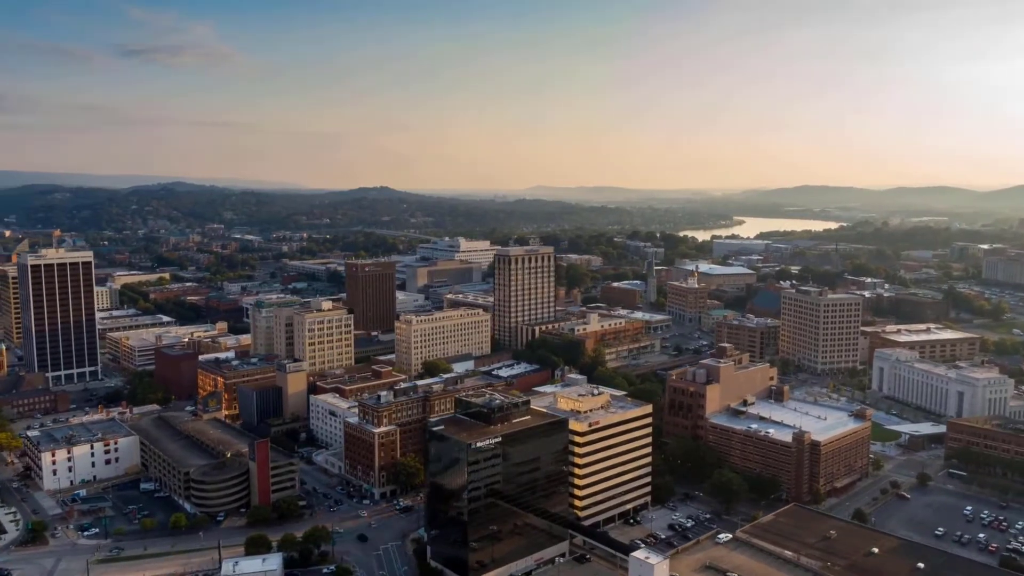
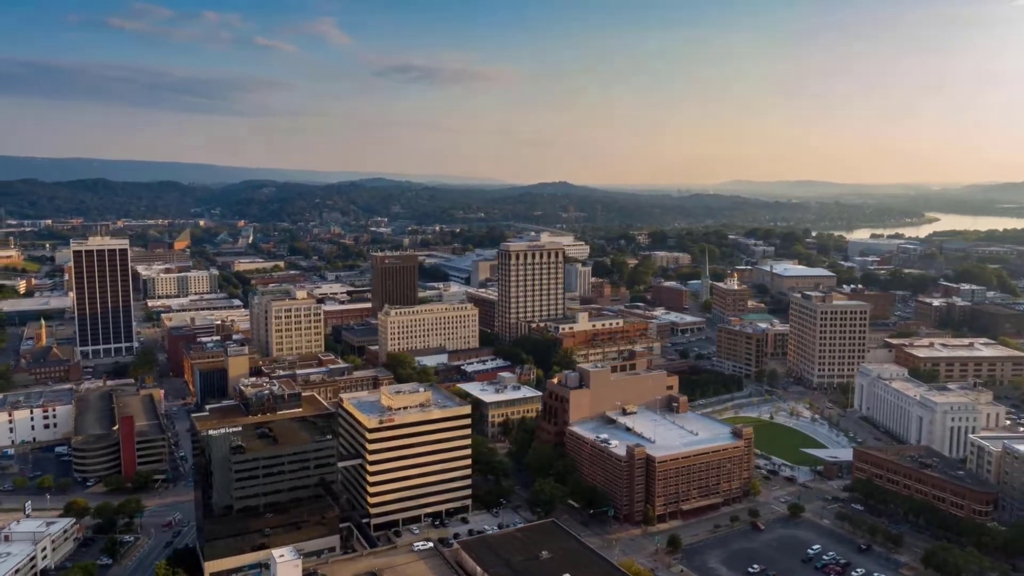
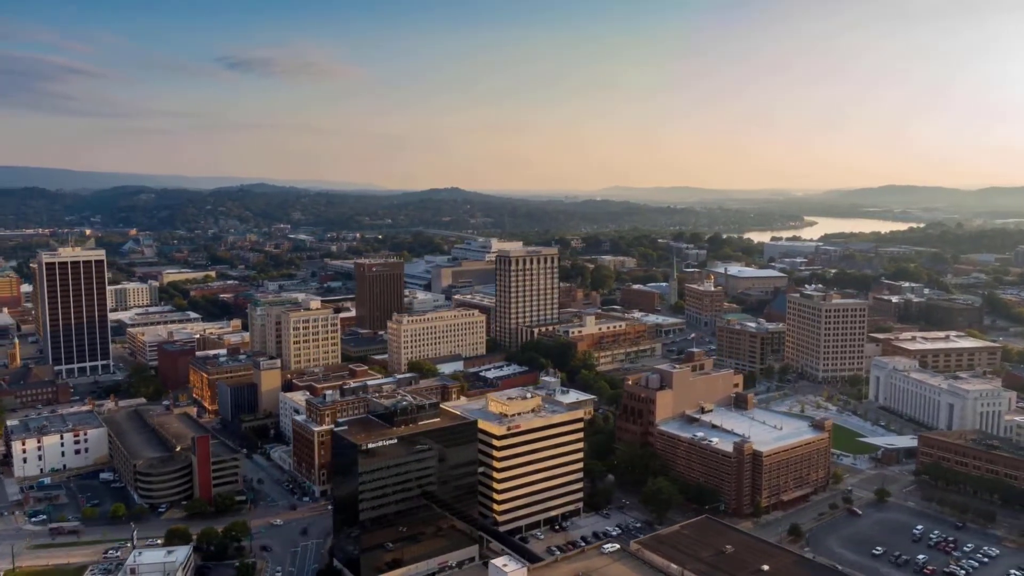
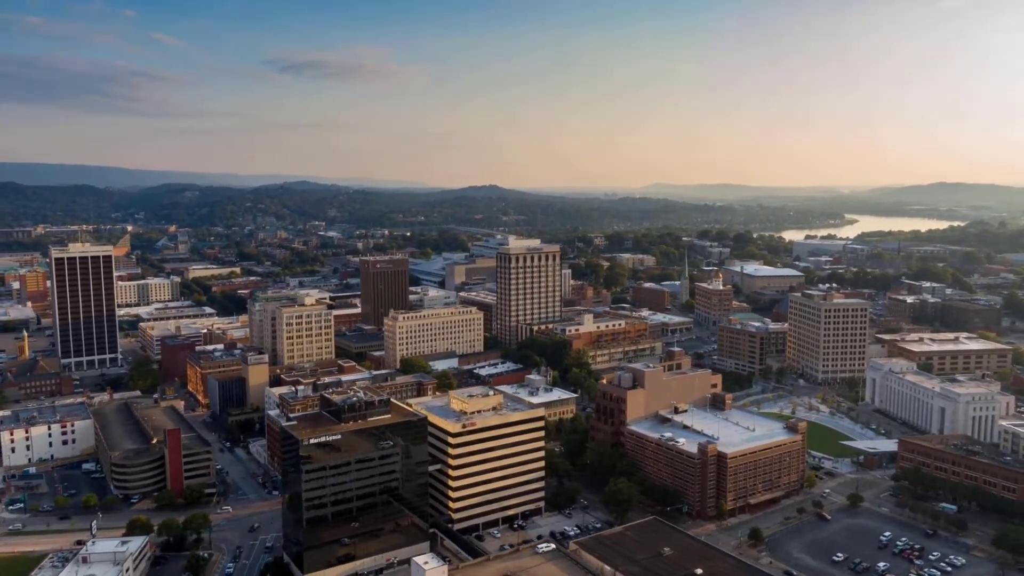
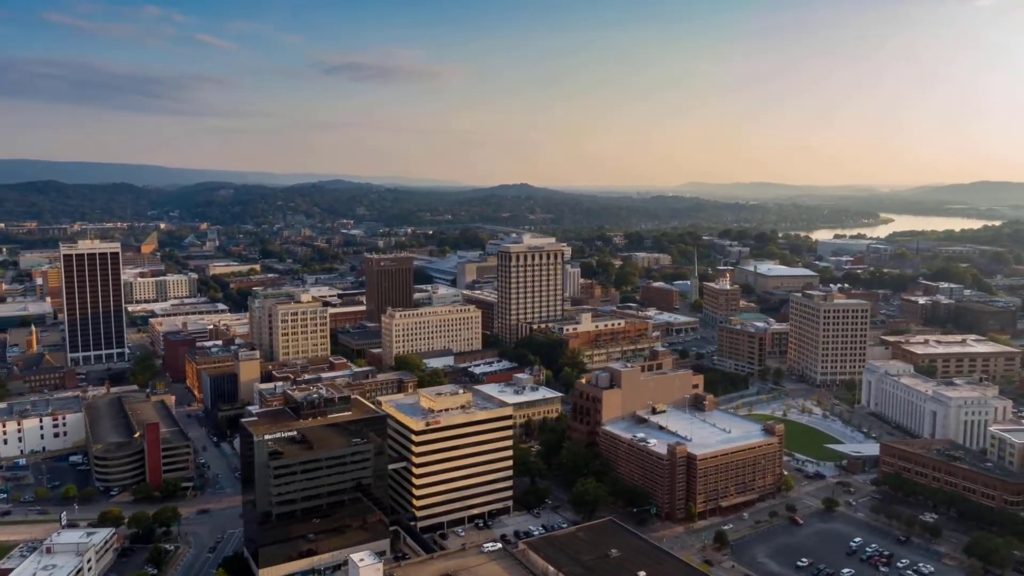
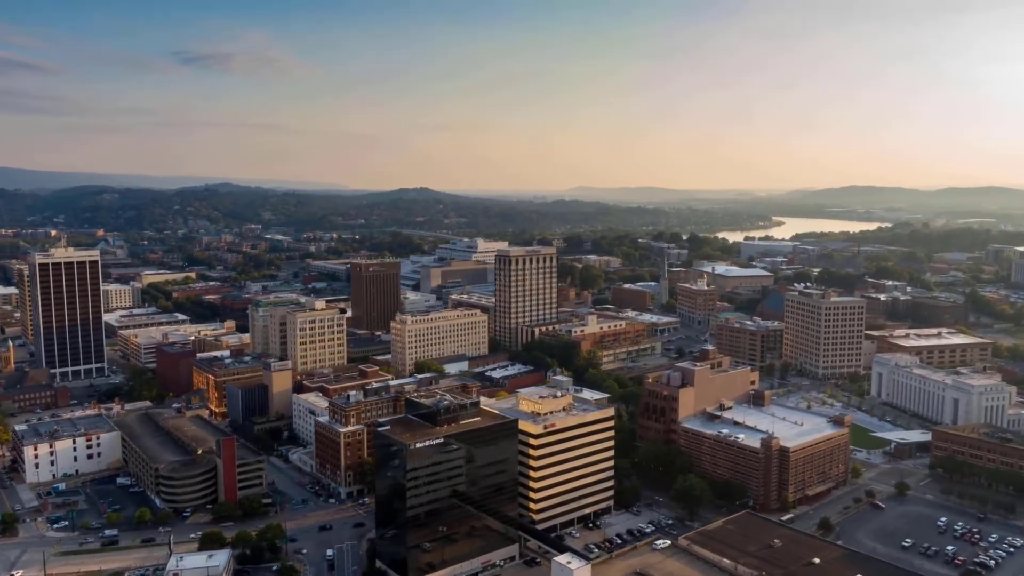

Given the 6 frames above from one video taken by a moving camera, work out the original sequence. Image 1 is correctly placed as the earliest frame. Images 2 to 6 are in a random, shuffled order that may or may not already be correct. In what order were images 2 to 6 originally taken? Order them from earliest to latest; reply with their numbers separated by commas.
6, 3, 4, 5, 2
